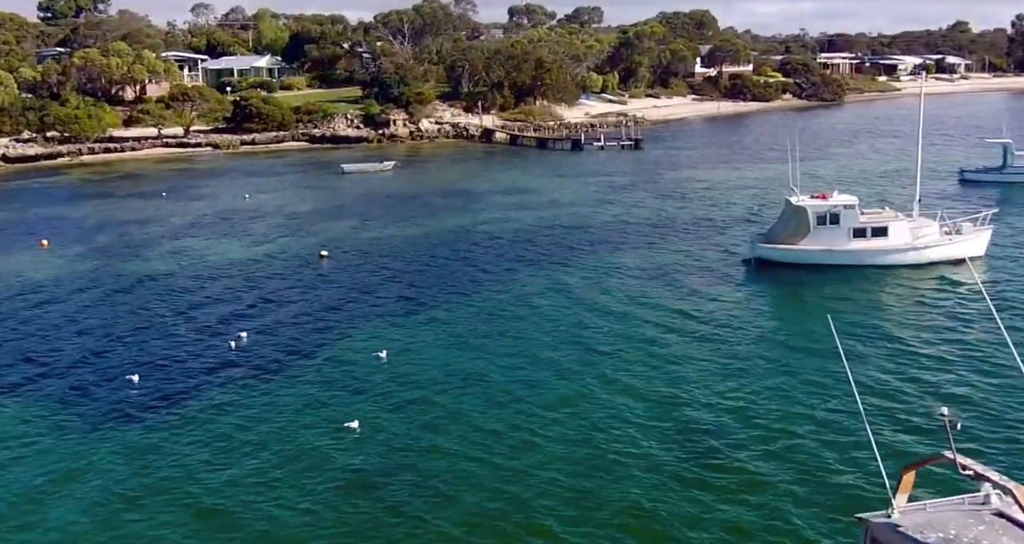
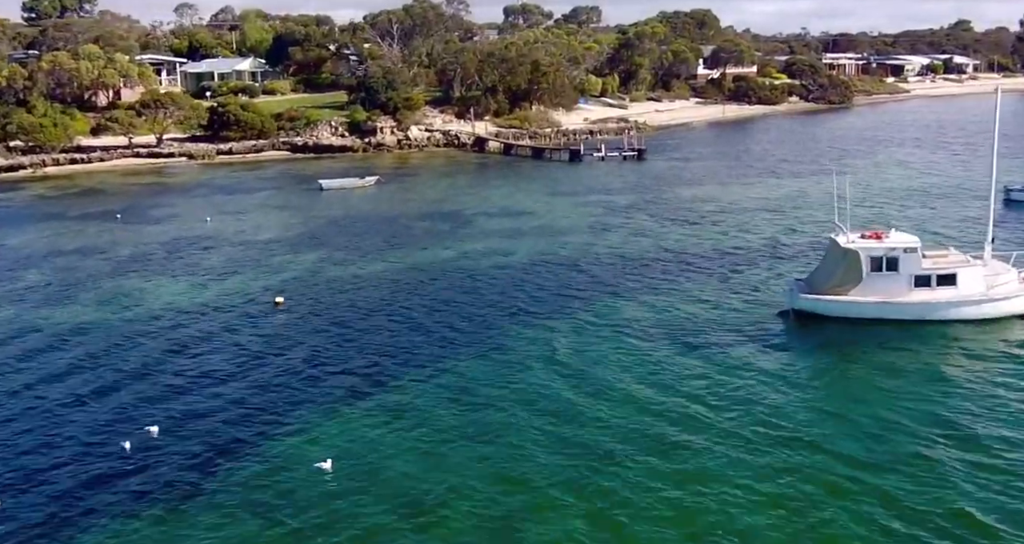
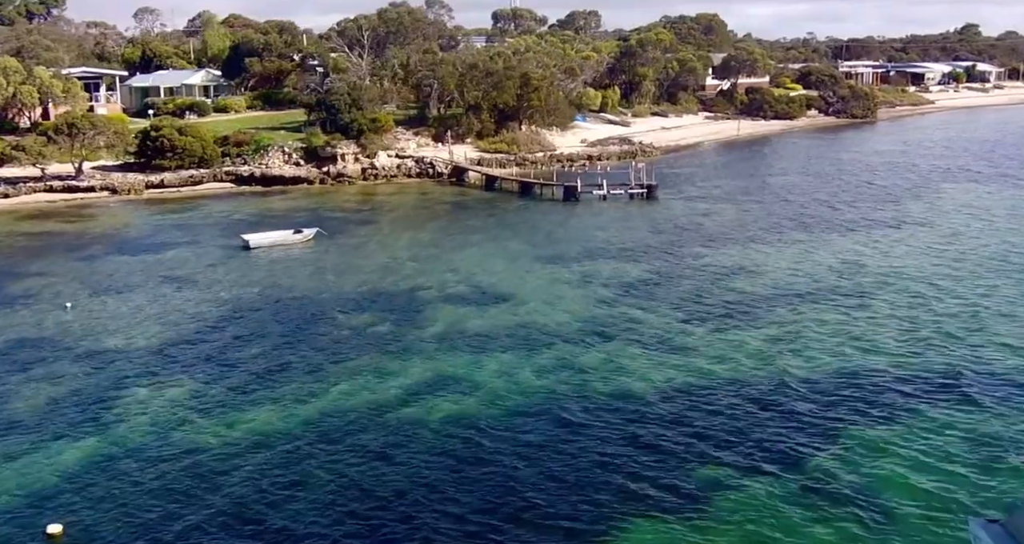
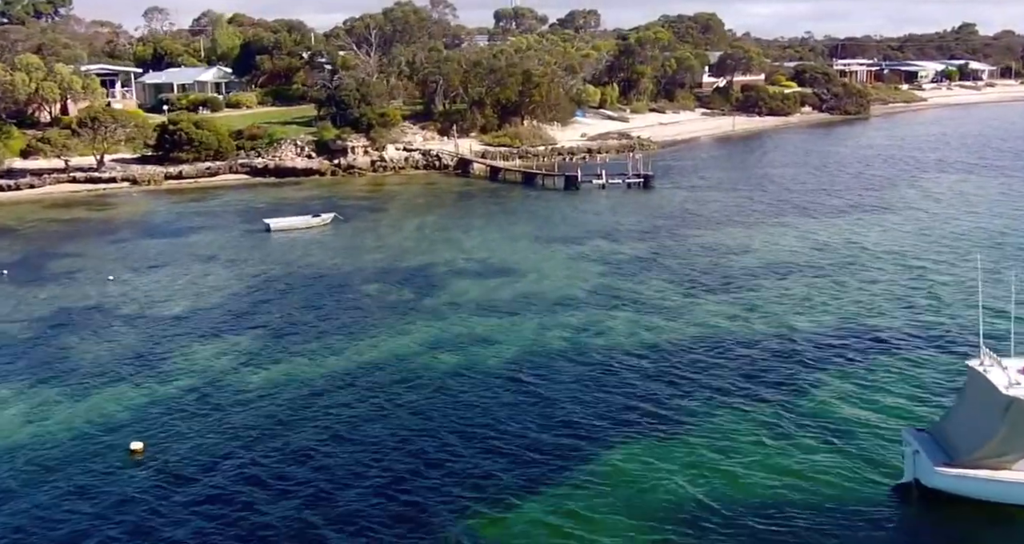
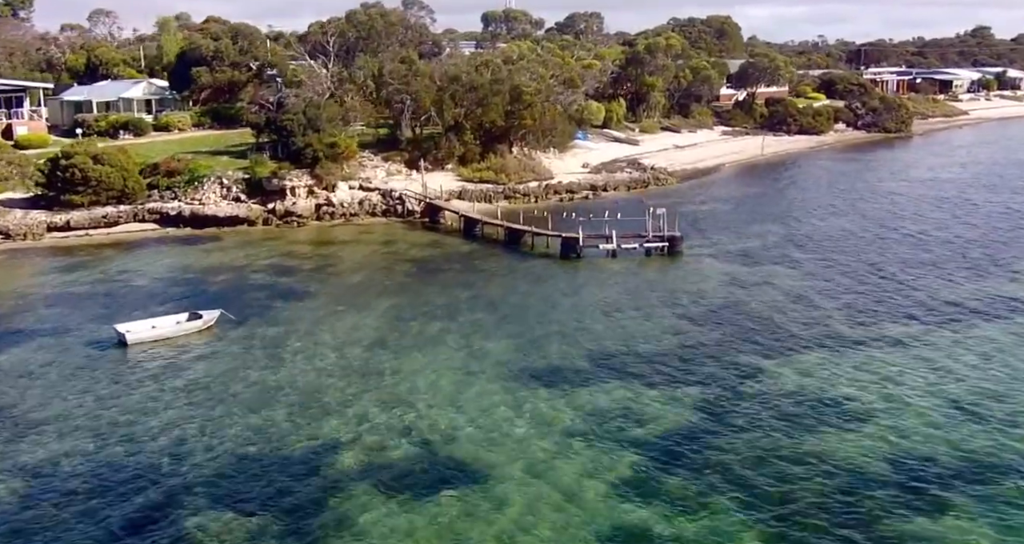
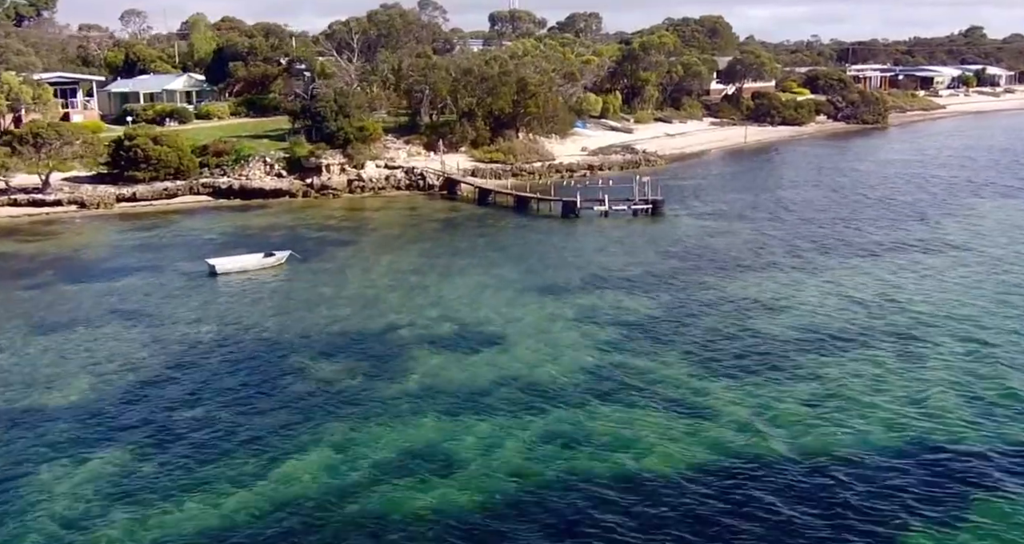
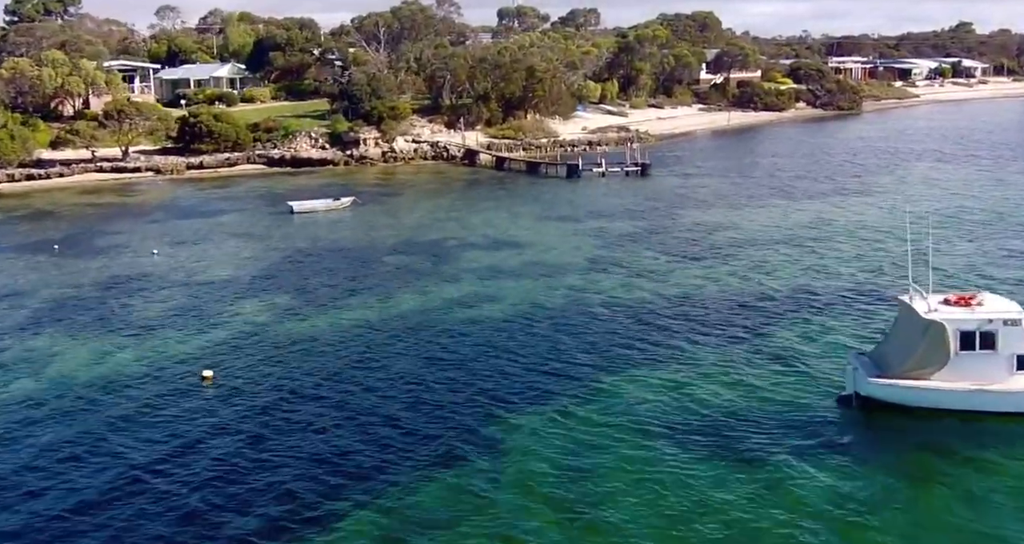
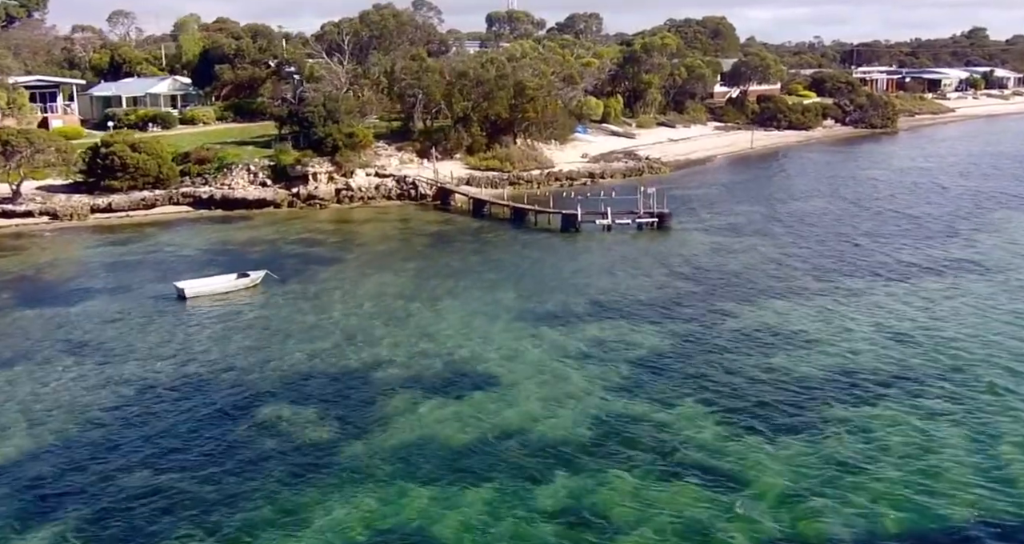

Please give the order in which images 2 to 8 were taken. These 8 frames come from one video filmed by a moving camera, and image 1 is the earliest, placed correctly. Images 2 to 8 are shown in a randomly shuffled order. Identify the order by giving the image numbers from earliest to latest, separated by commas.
2, 7, 4, 3, 6, 8, 5
